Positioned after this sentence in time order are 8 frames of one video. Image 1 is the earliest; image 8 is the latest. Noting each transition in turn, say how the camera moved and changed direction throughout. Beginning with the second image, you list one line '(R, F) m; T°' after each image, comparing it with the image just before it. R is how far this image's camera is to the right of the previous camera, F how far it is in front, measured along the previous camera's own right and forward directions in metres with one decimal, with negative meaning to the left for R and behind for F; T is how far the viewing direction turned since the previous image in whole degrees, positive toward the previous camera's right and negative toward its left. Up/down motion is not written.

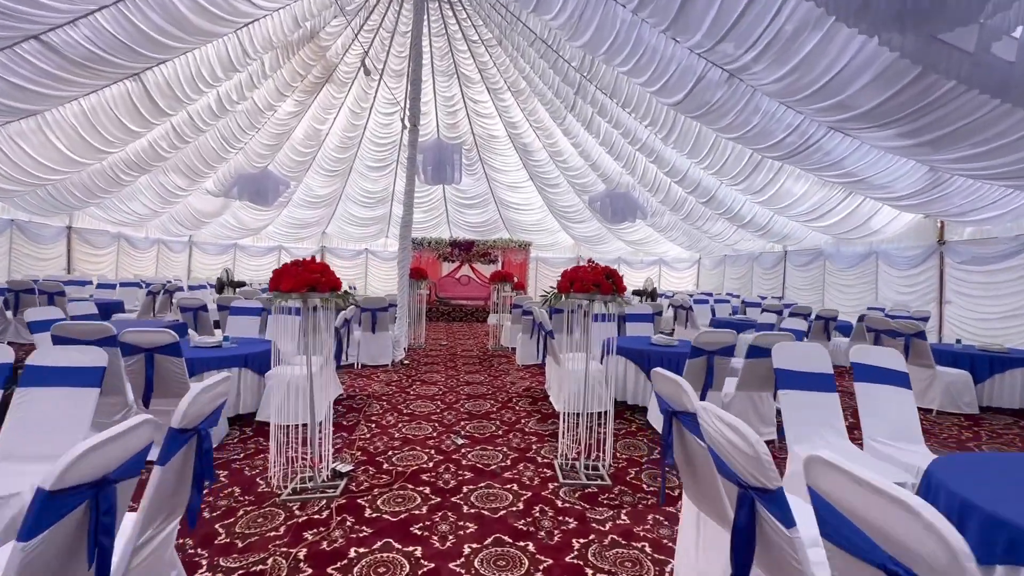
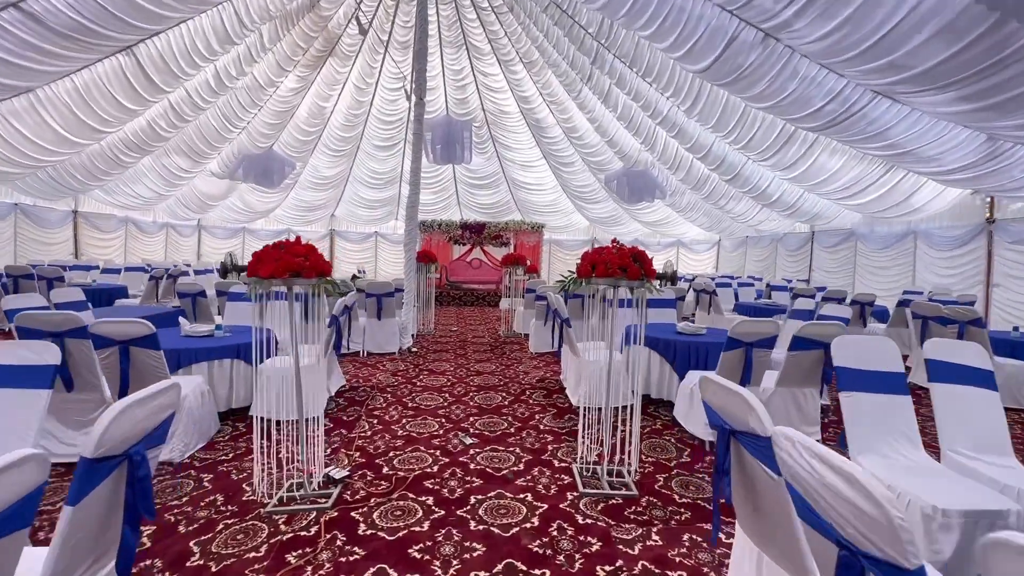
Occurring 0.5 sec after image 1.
(0.0, +0.4) m; -2°
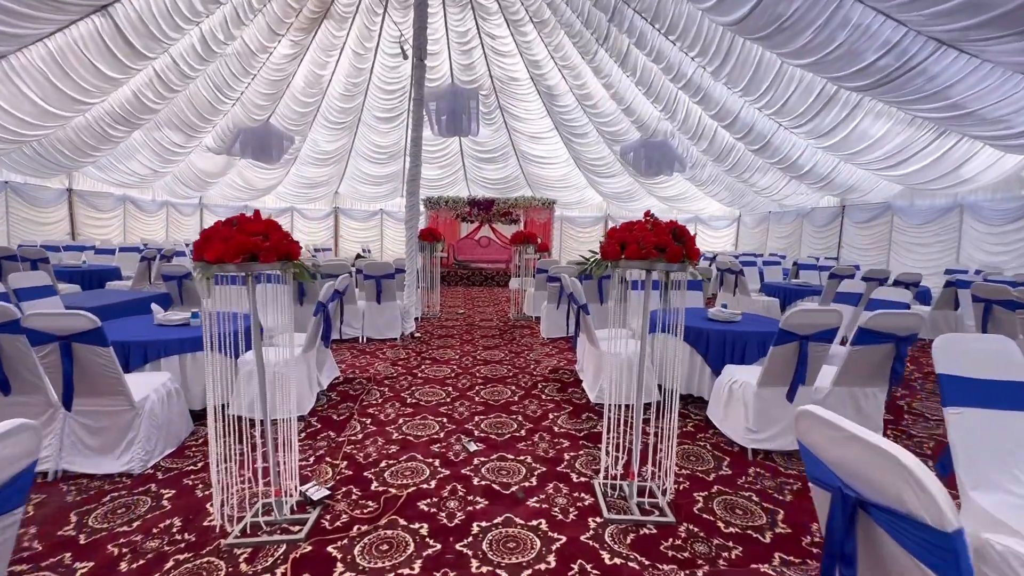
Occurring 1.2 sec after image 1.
(0.0, +0.5) m; -1°
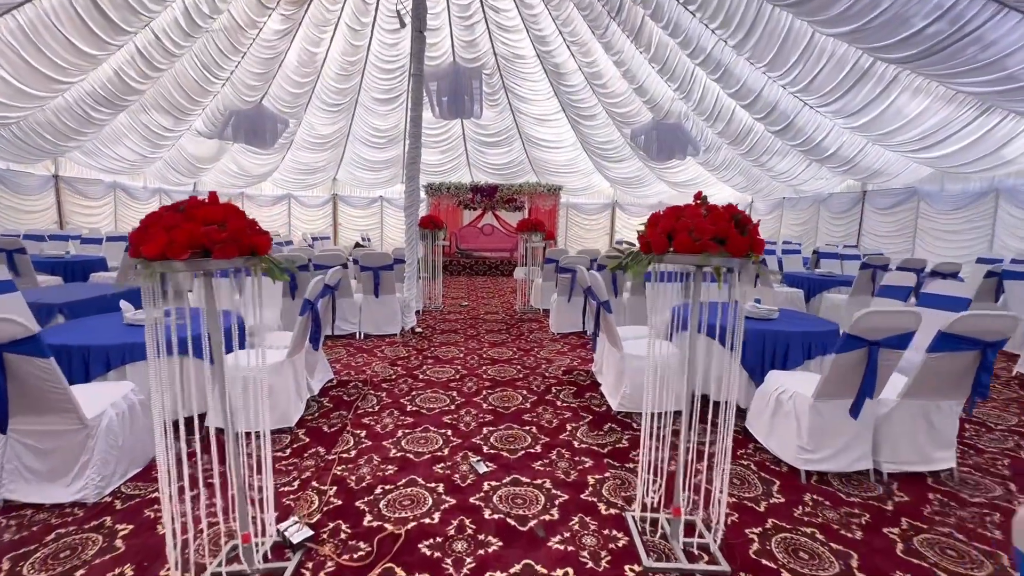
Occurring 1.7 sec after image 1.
(-0.1, +0.5) m; 0°
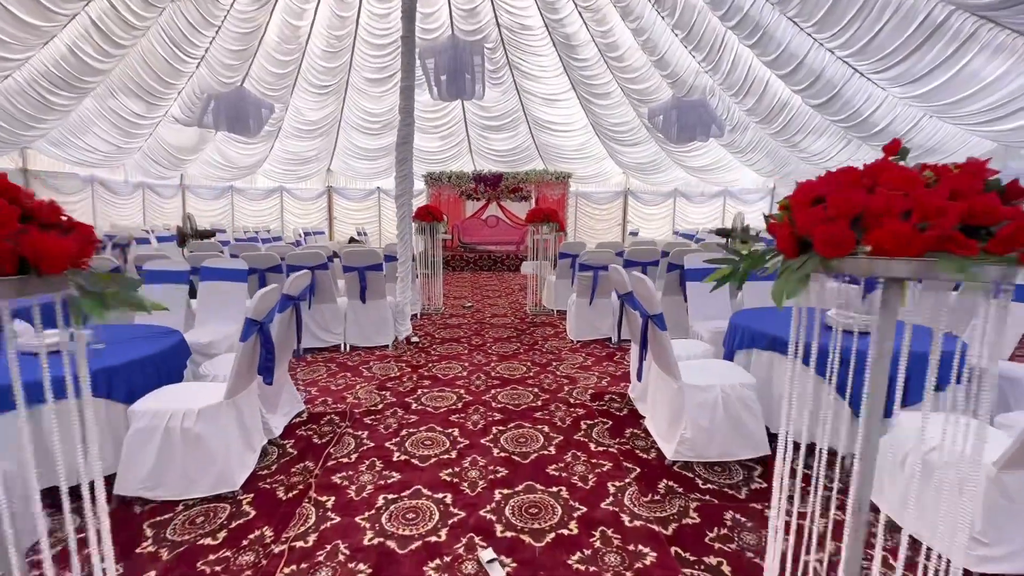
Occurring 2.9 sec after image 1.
(-0.1, +0.9) m; -1°
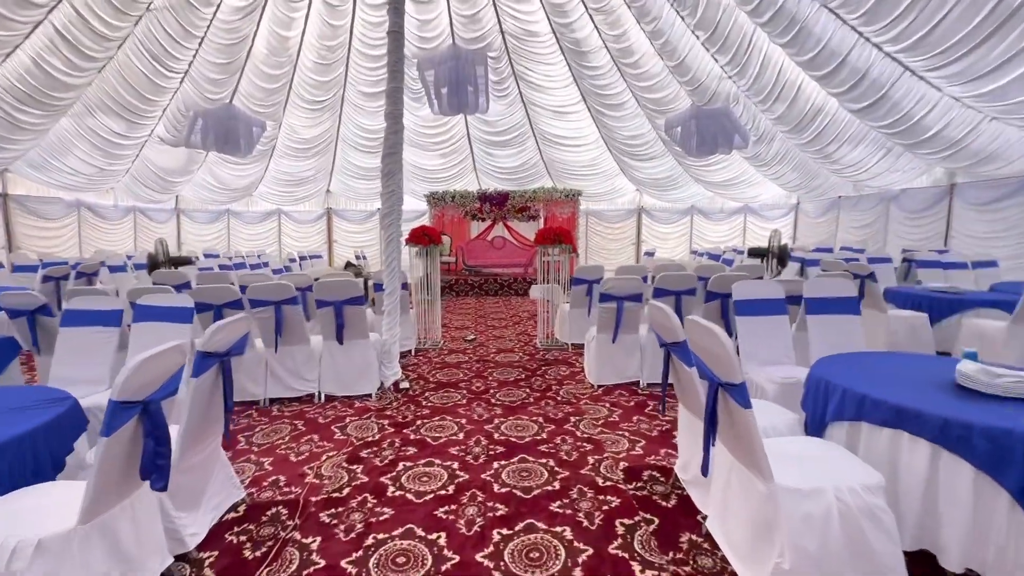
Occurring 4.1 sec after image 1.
(0.0, +0.8) m; -1°
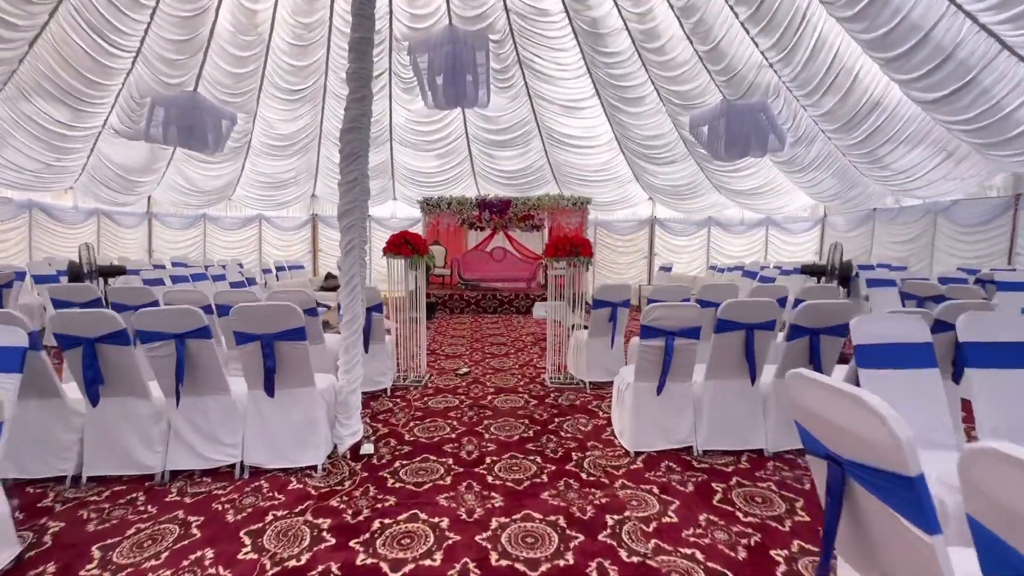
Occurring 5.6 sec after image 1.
(-0.1, +1.2) m; 0°
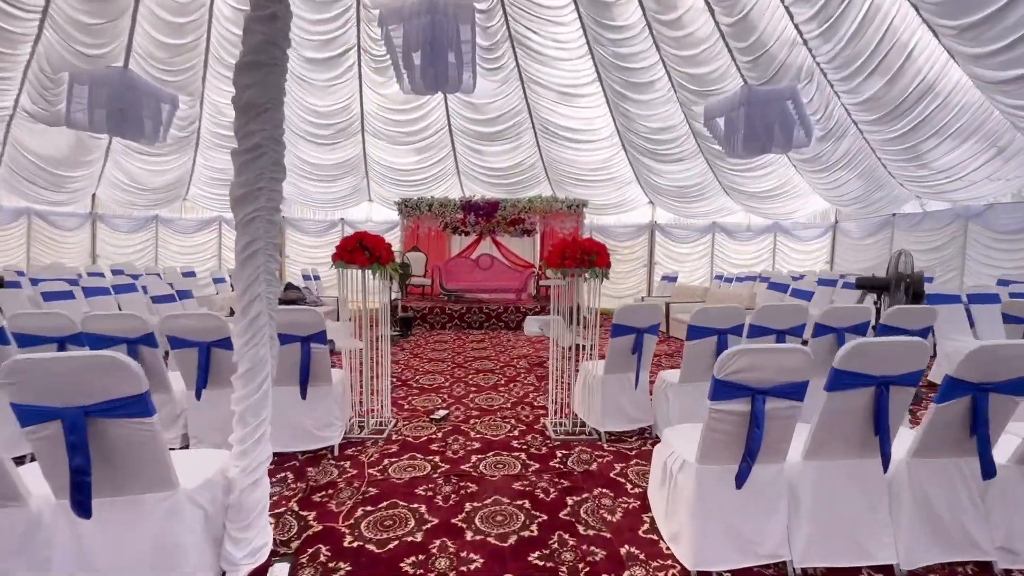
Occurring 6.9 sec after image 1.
(0.0, +1.2) m; +2°
